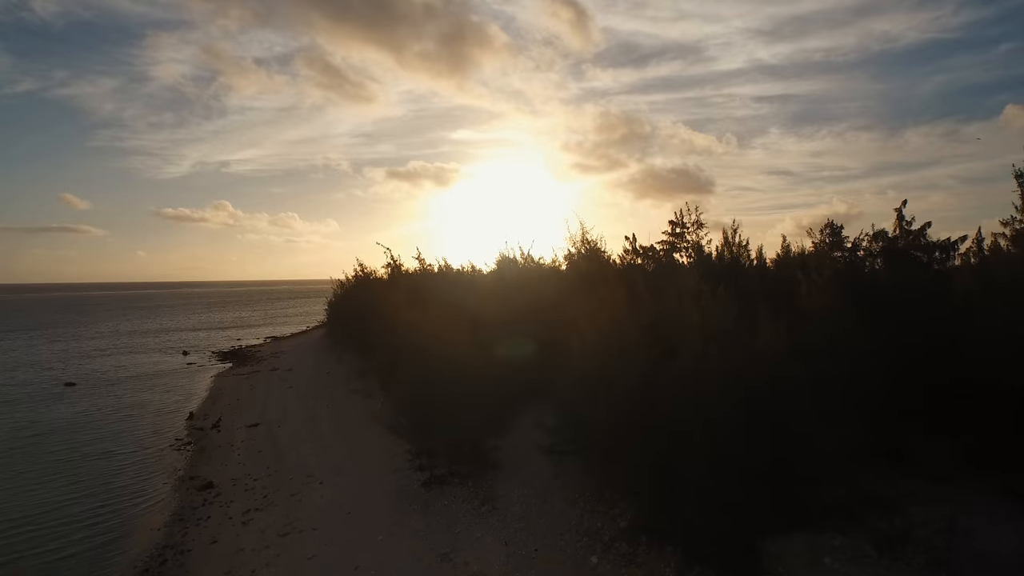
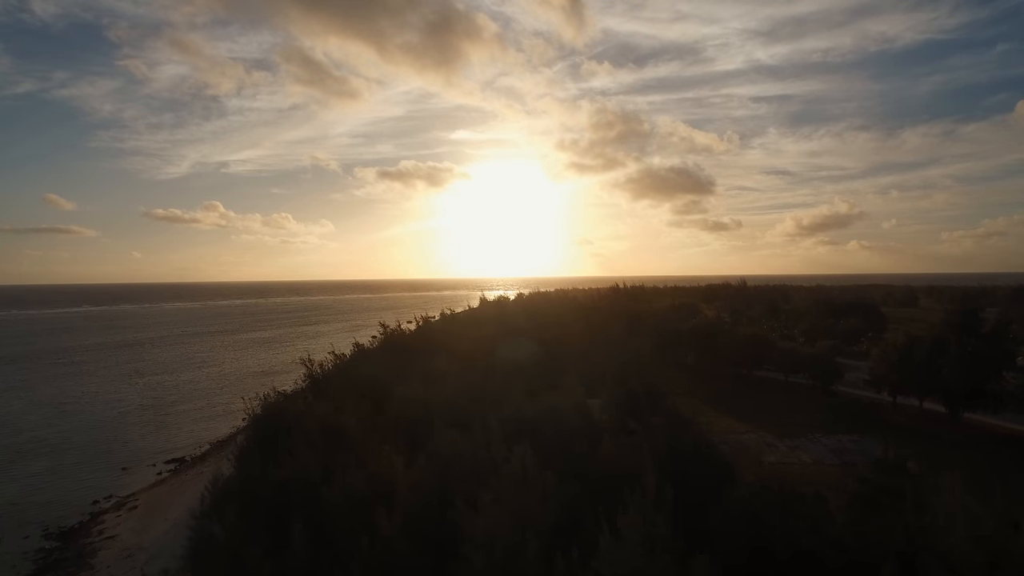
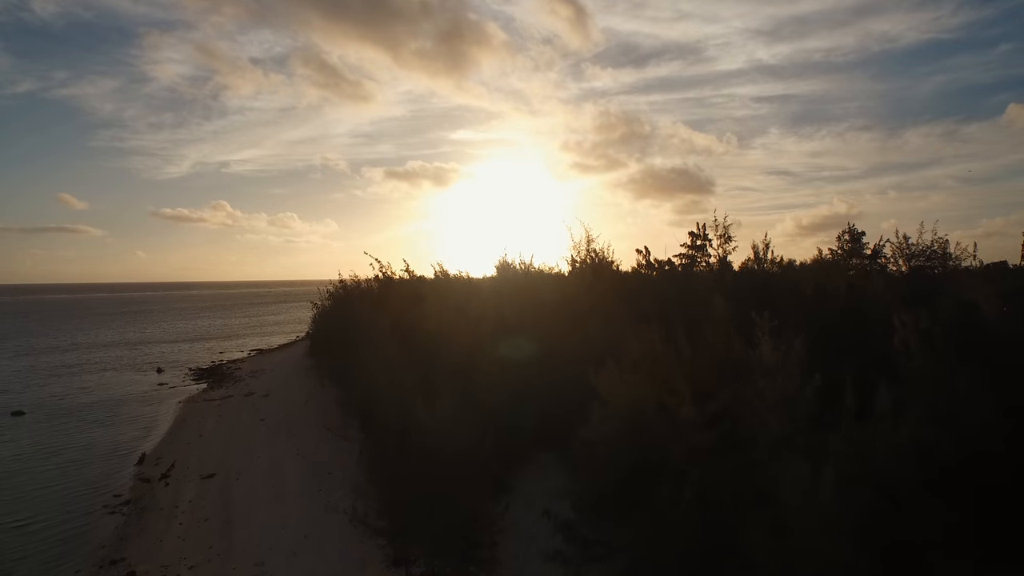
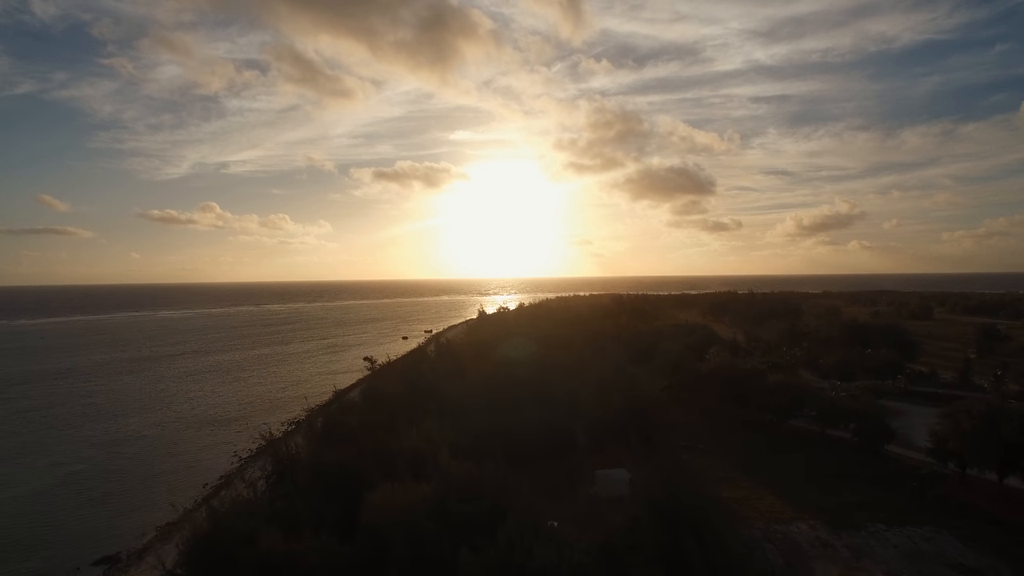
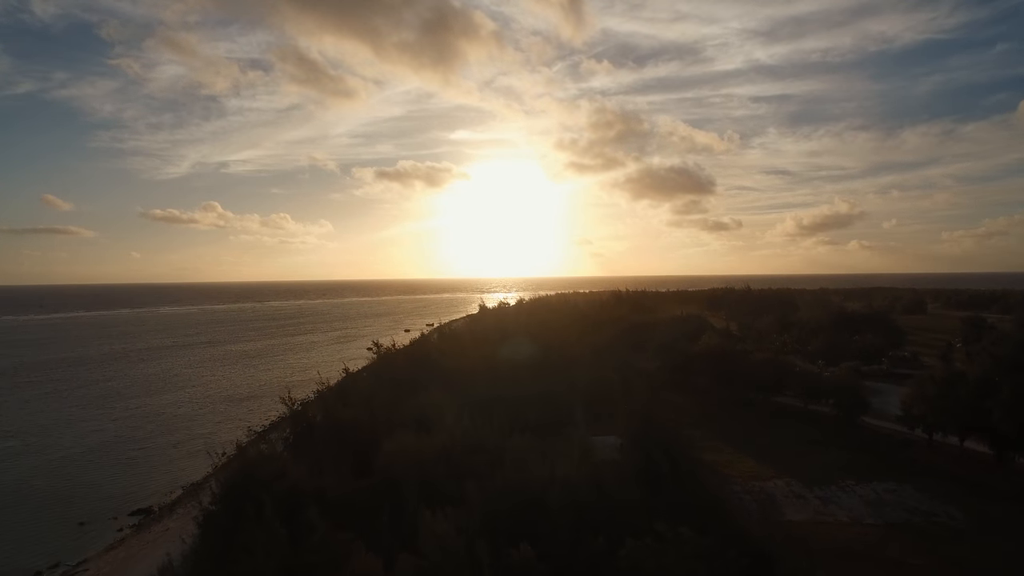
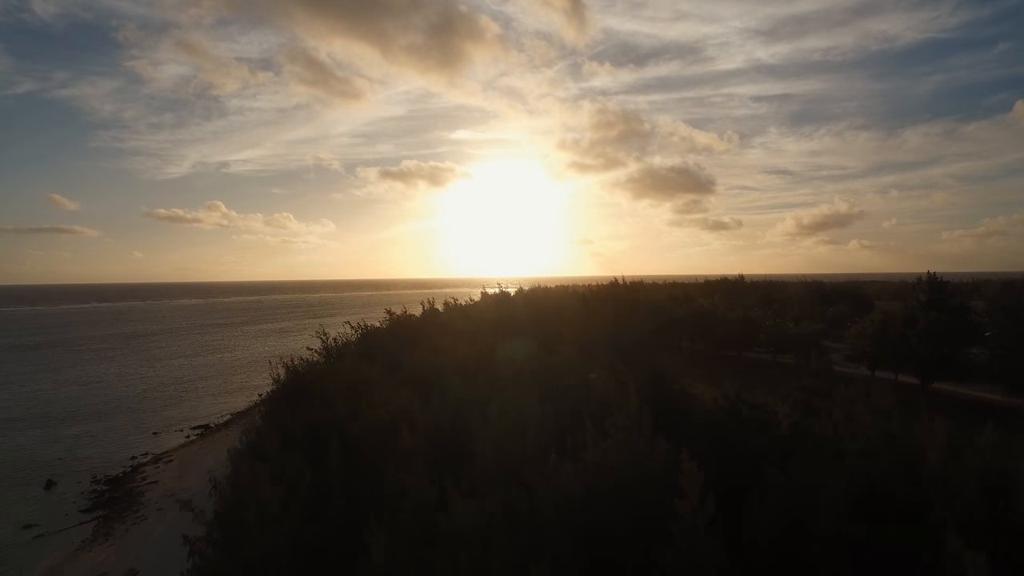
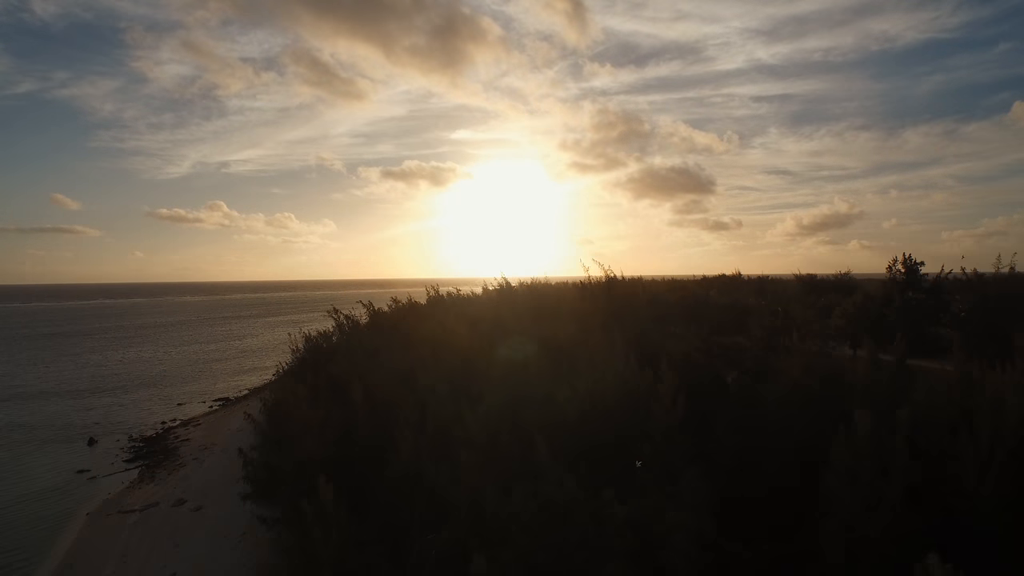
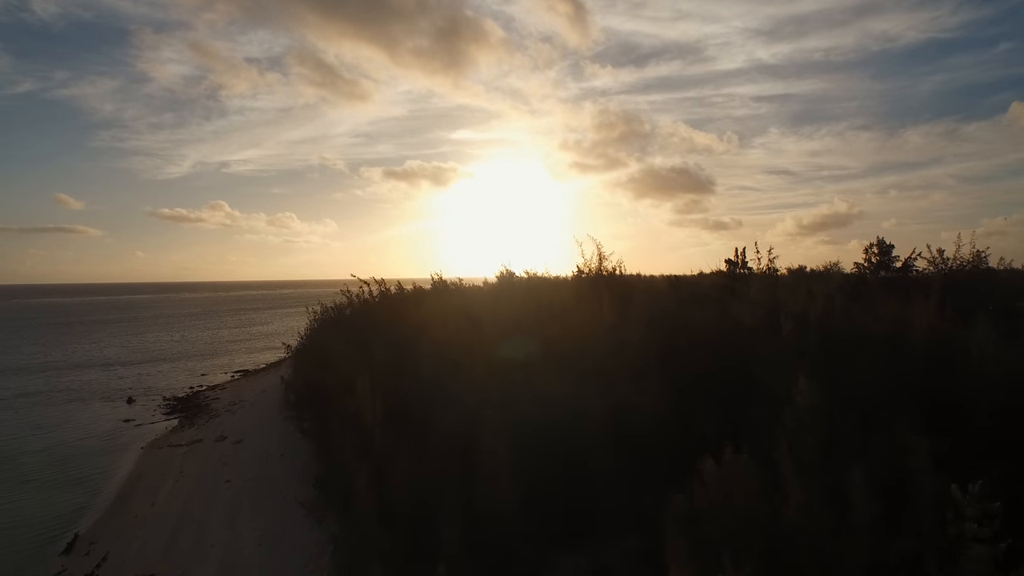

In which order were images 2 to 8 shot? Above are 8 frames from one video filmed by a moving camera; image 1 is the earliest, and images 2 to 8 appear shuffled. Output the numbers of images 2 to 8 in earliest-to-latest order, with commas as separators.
3, 8, 7, 6, 2, 5, 4
